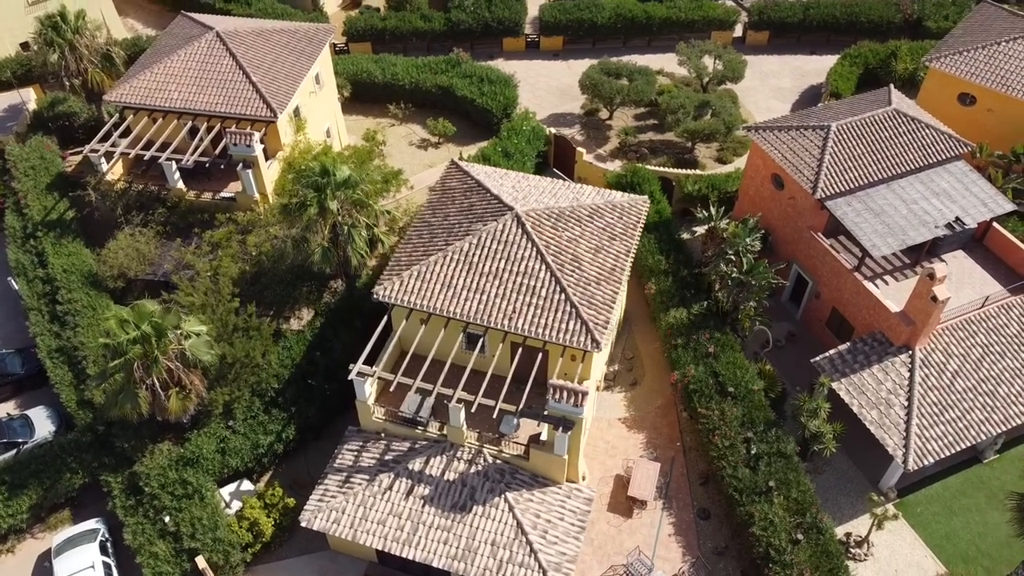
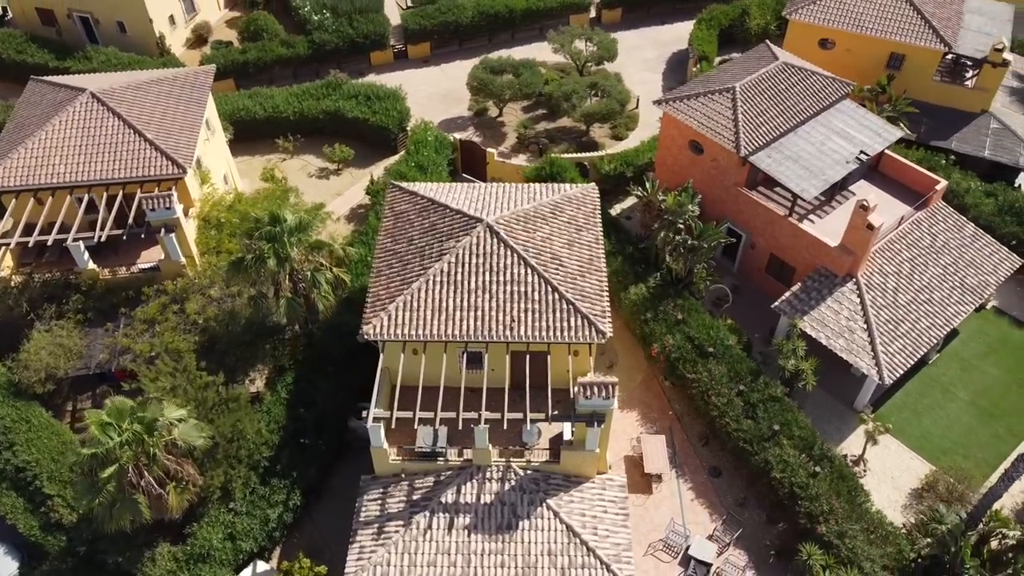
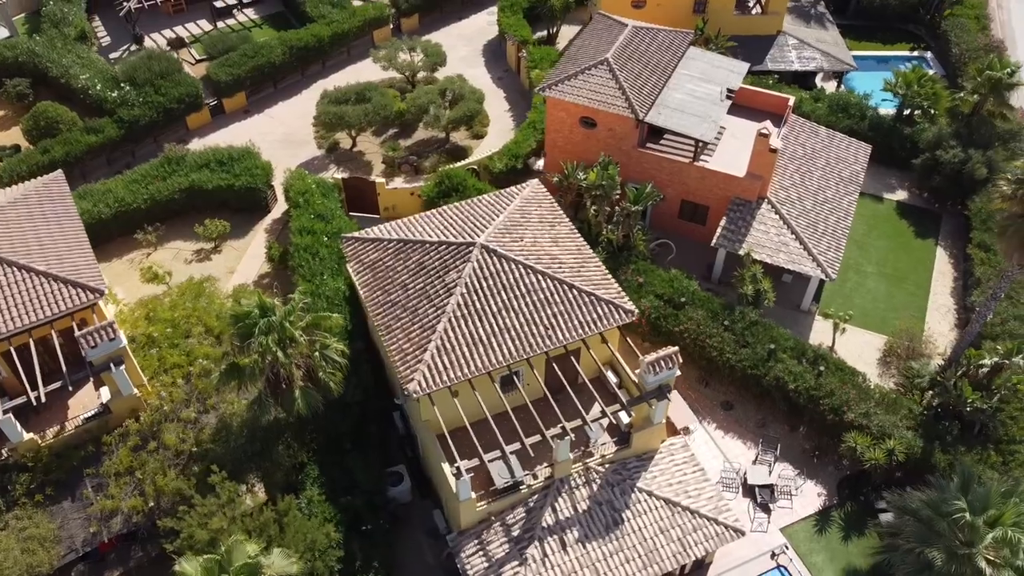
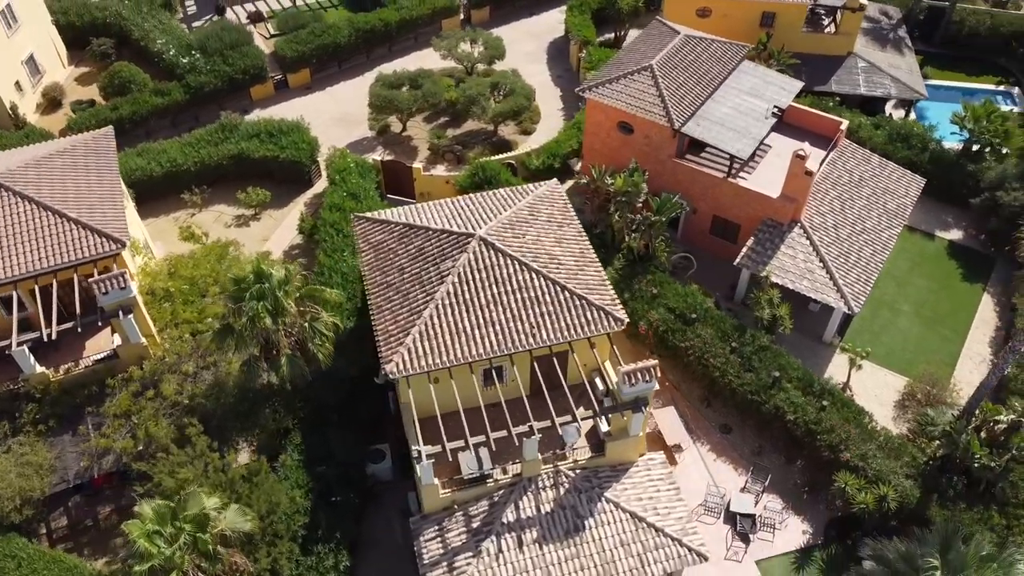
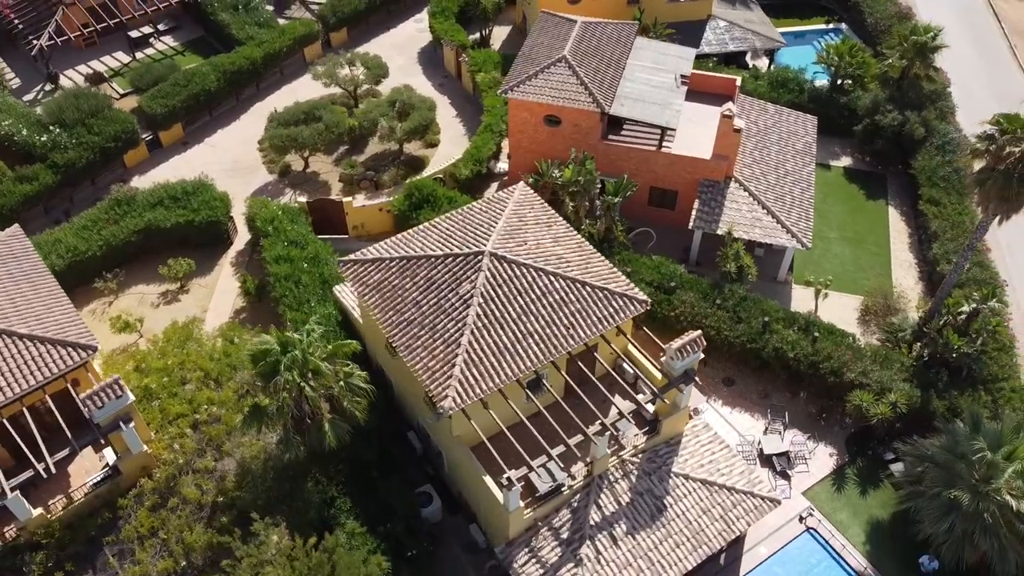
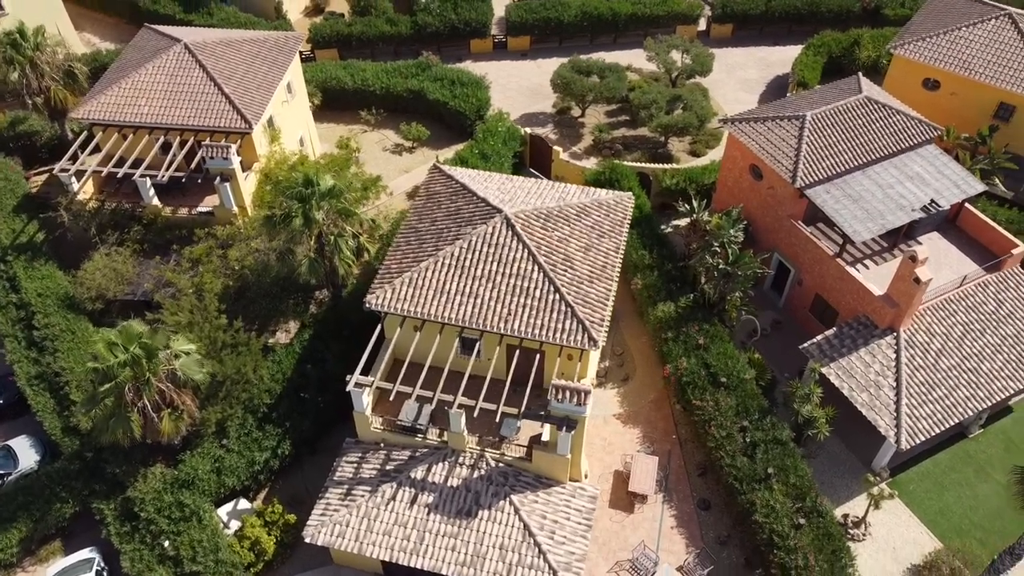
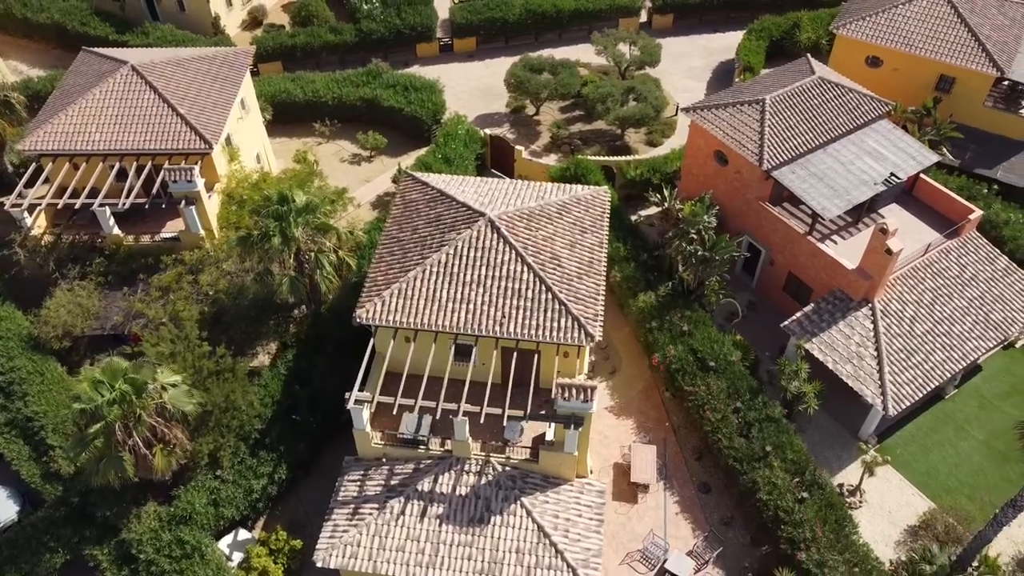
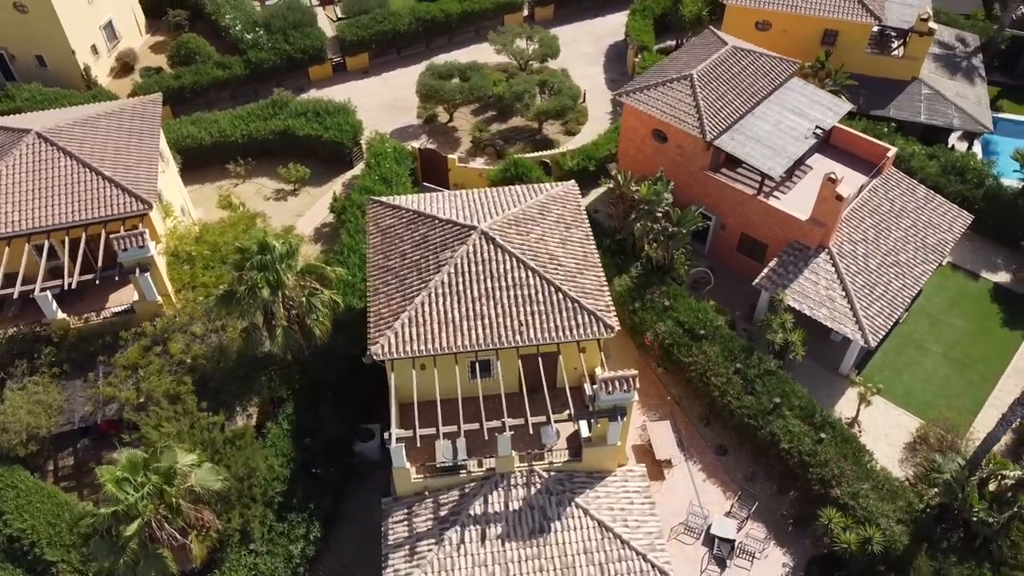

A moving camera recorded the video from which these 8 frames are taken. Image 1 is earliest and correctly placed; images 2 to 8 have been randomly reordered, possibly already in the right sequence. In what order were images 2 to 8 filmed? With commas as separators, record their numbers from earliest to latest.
6, 7, 2, 8, 4, 3, 5
